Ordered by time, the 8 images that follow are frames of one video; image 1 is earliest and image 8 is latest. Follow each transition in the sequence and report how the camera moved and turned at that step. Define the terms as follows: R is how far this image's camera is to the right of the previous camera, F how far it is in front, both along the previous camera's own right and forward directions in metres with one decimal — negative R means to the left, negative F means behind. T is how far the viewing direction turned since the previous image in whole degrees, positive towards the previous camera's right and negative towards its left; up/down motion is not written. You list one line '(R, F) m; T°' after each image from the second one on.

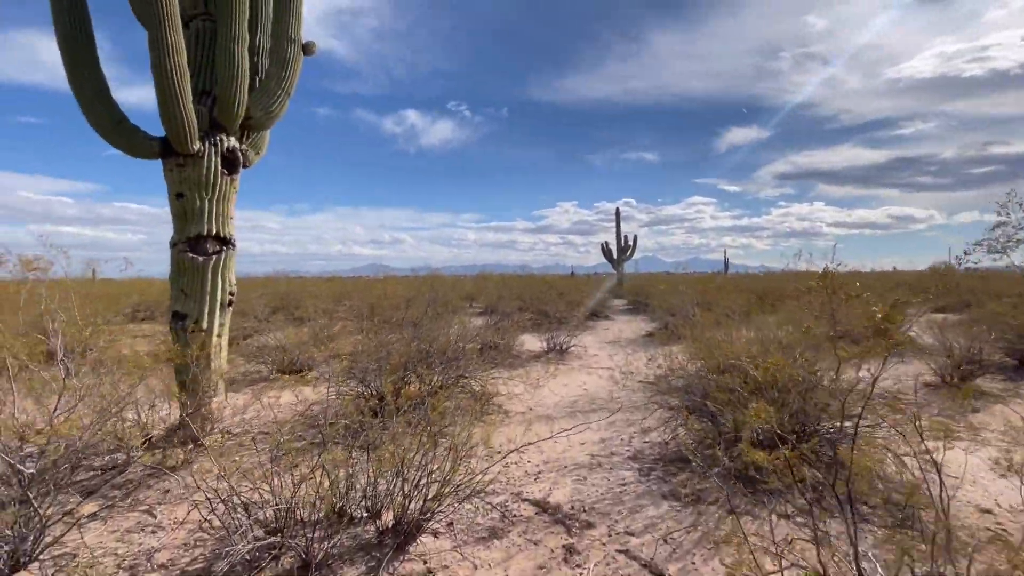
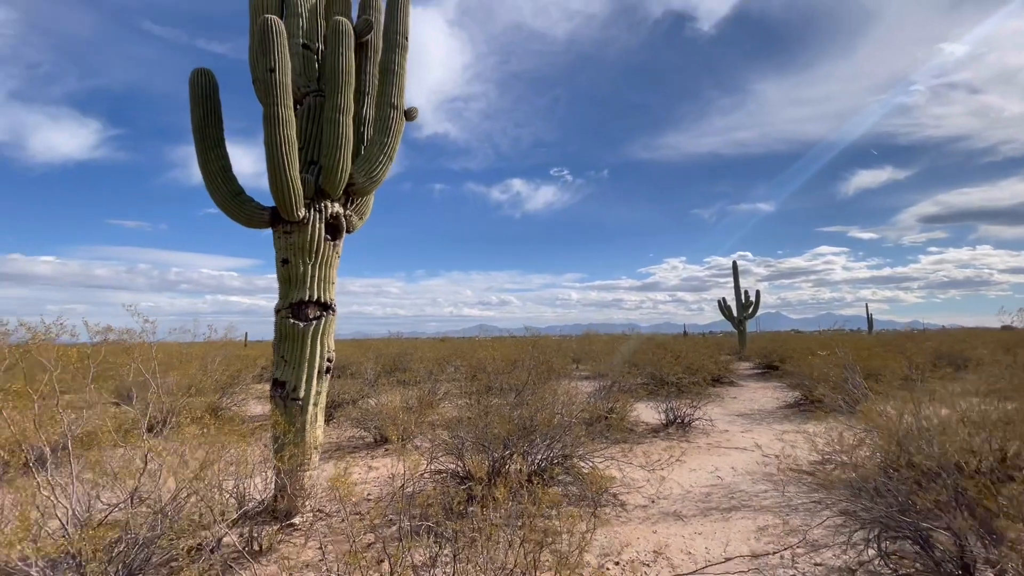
(-0.1, +0.6) m; -12°
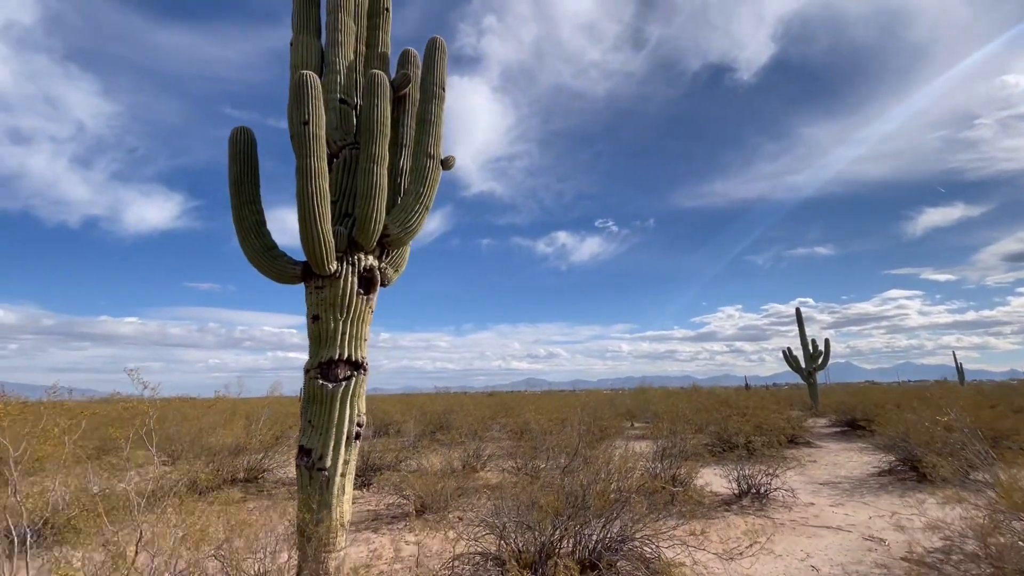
(0.0, +0.4) m; -6°
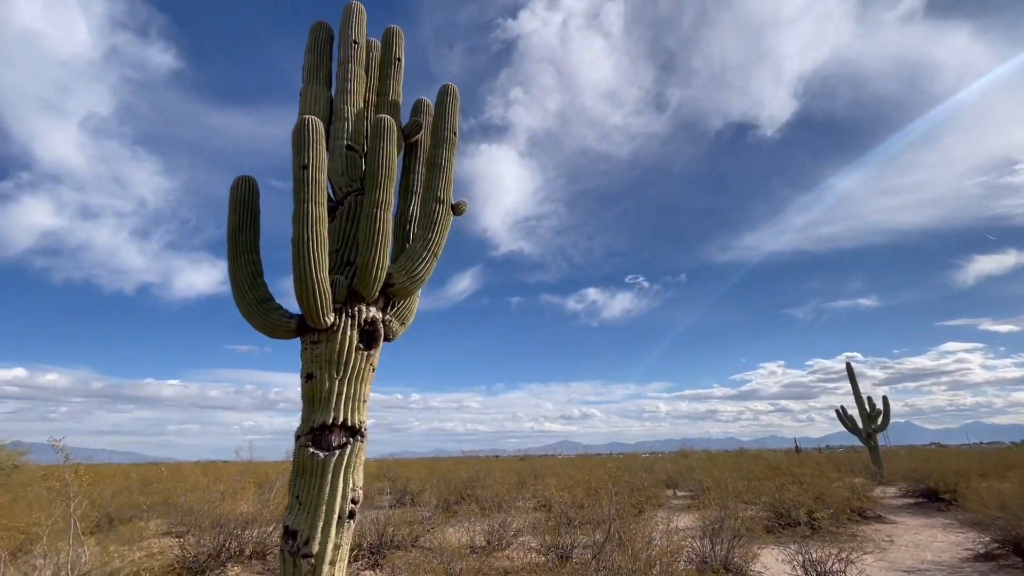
(+0.1, +0.5) m; -4°
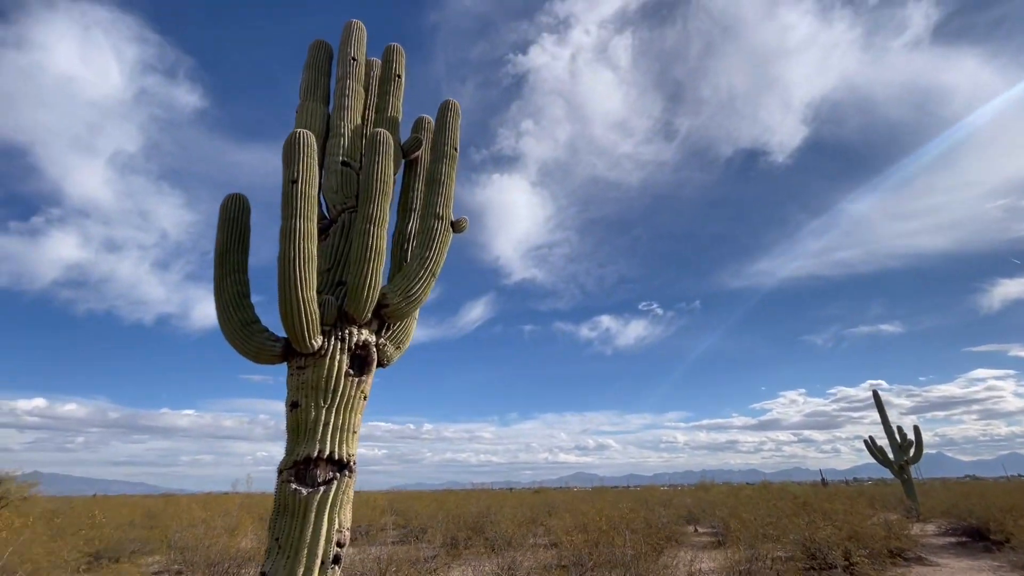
(+0.1, +0.3) m; -2°
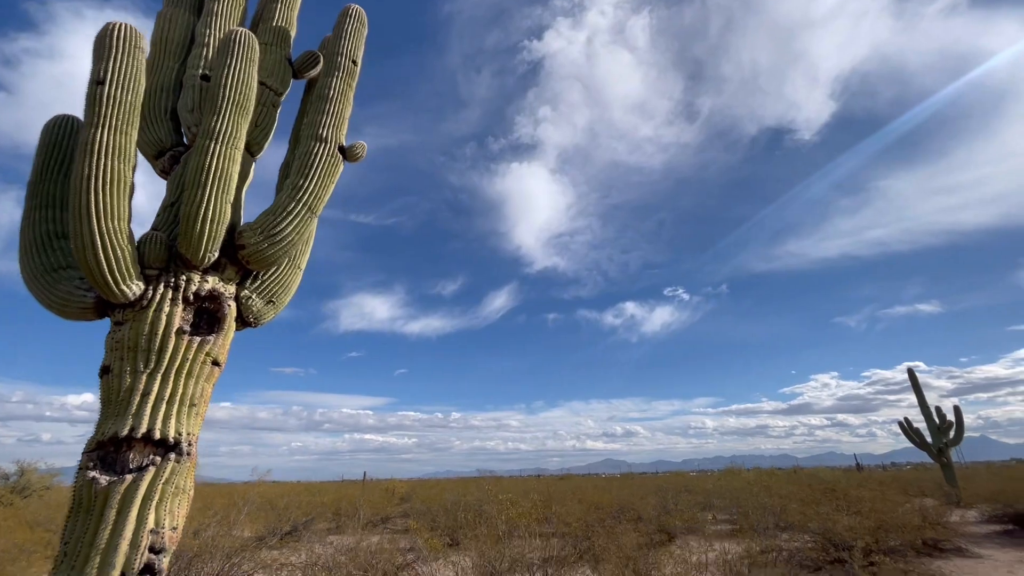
(+0.8, +0.9) m; -3°
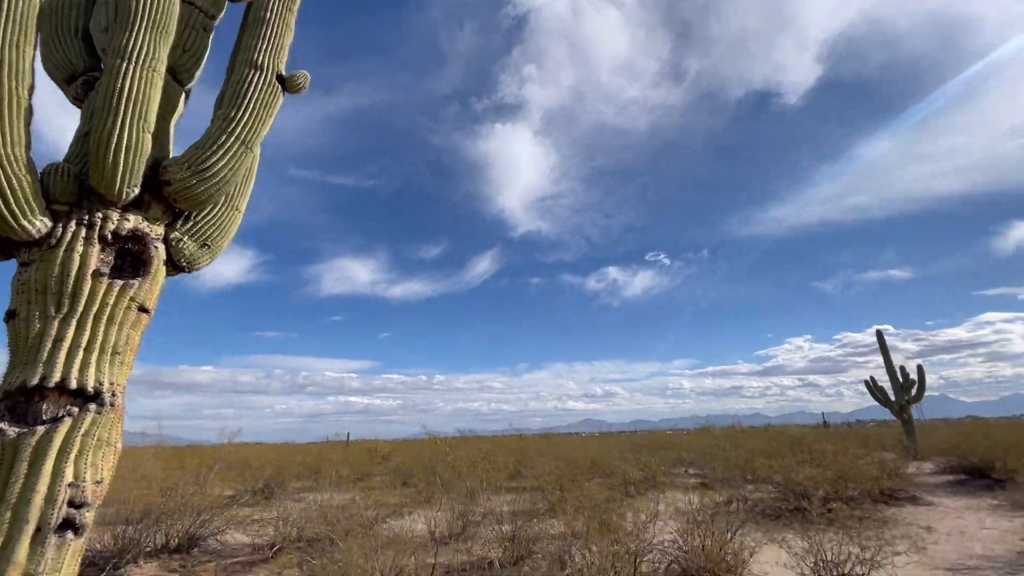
(+0.2, +0.2) m; +2°
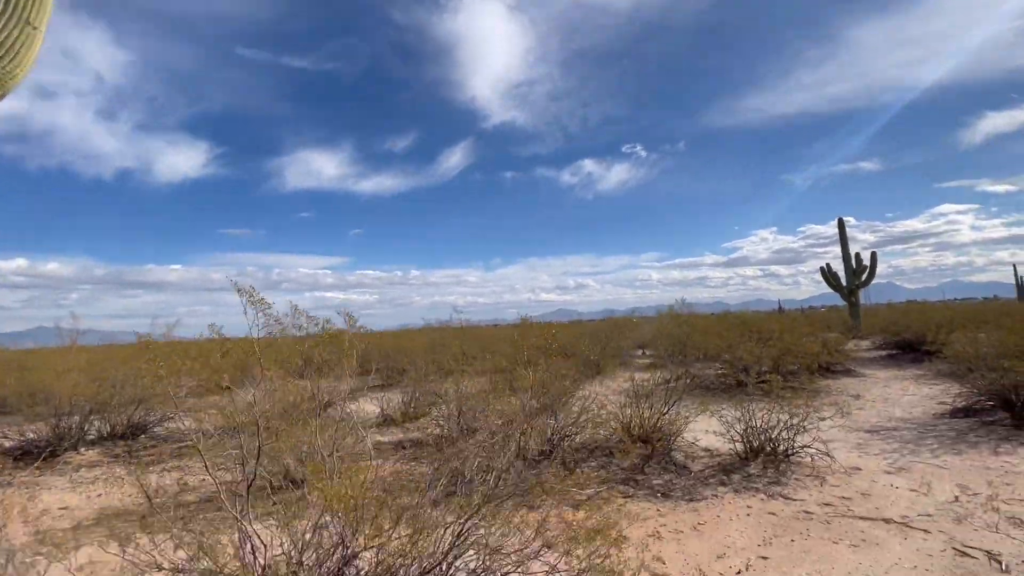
(+0.4, +0.4) m; +3°
